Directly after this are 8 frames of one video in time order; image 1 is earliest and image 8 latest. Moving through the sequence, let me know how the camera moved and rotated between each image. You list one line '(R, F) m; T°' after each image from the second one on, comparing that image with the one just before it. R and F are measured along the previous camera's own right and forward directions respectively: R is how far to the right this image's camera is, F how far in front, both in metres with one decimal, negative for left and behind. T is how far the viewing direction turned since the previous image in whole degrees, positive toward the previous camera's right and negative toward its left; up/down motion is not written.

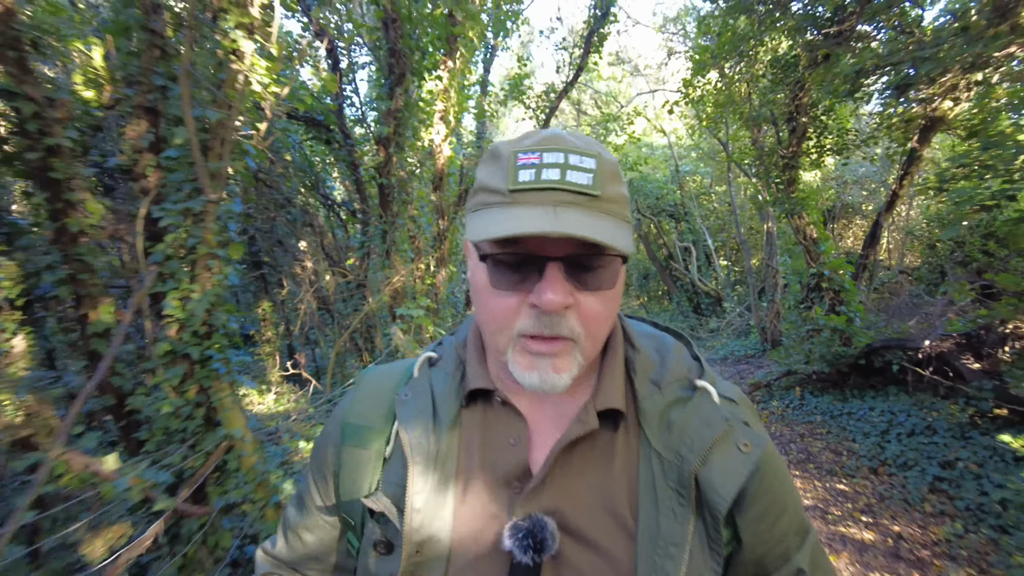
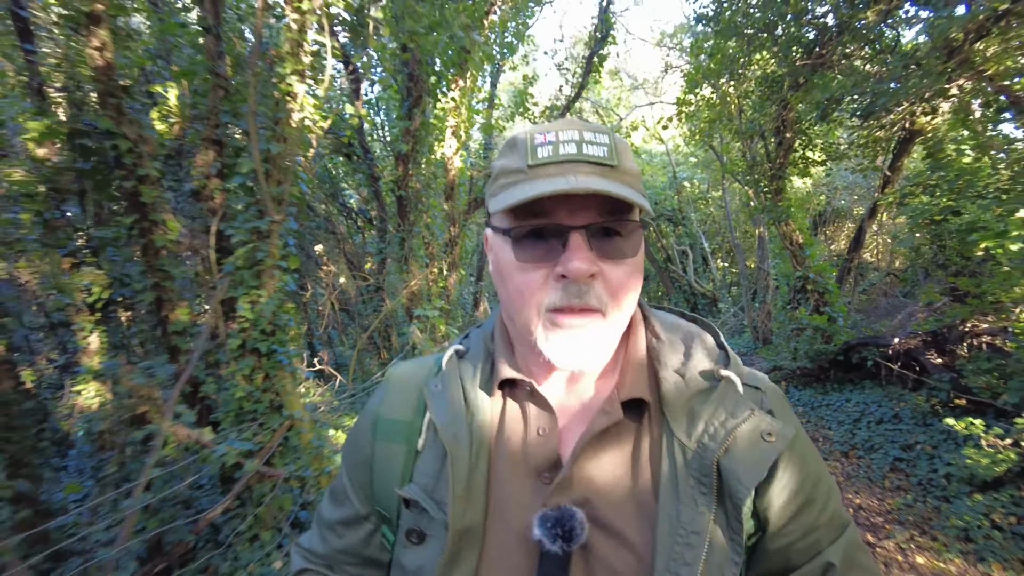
(-0.1, -0.6) m; 0°
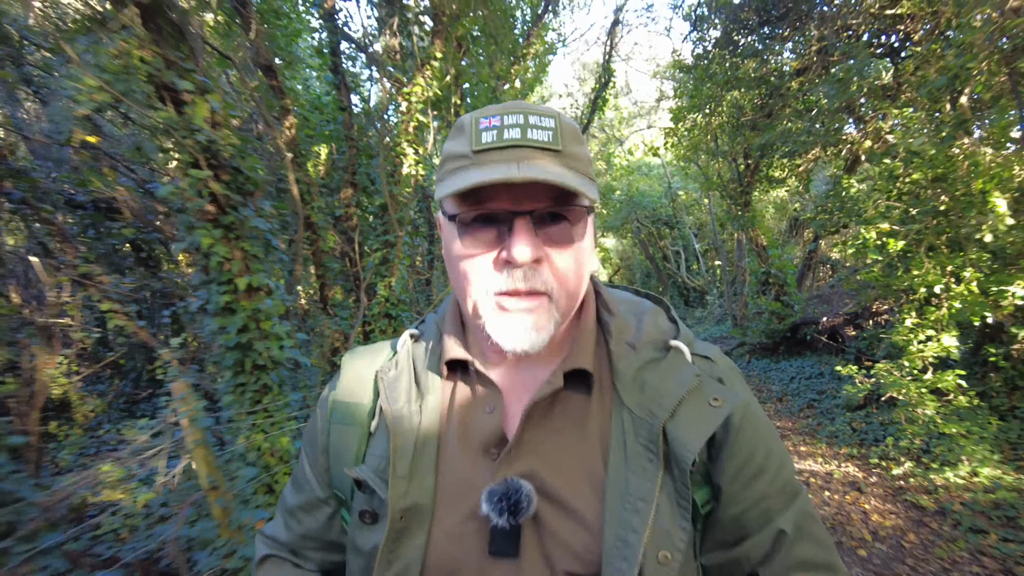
(-0.2, -2.0) m; -1°
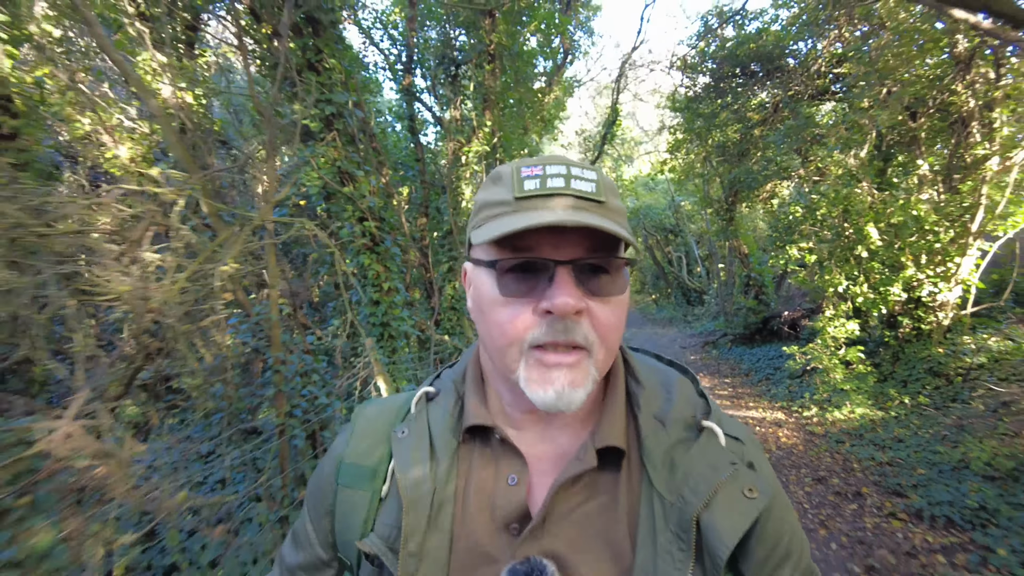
(-0.1, -2.1) m; -2°
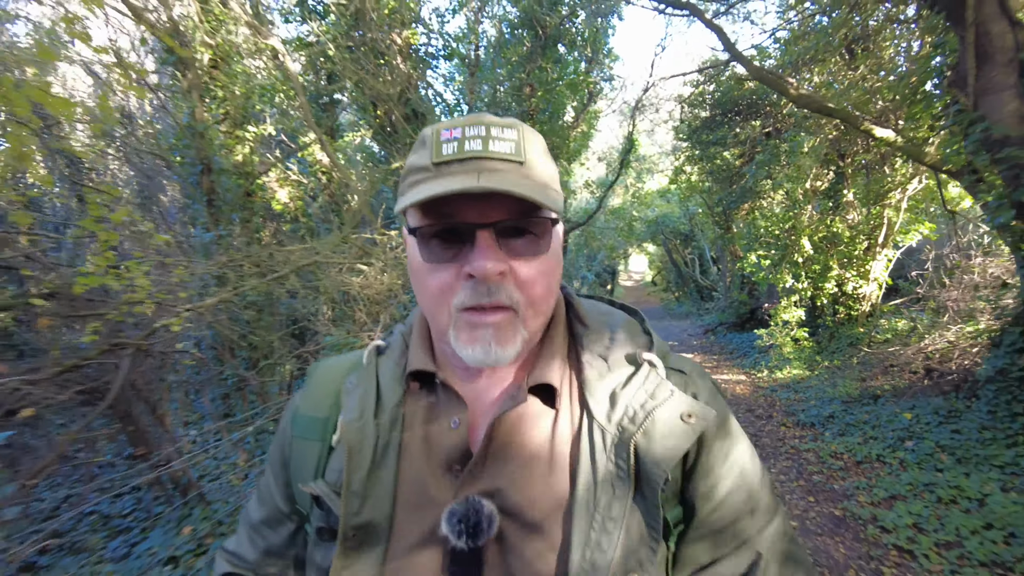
(0.0, -2.5) m; -3°
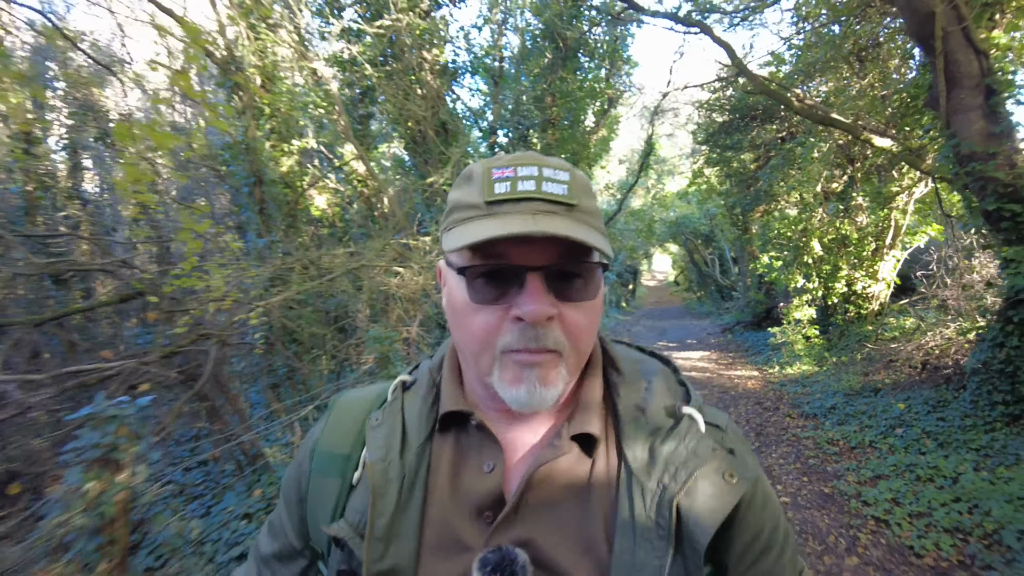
(0.0, -0.5) m; -2°
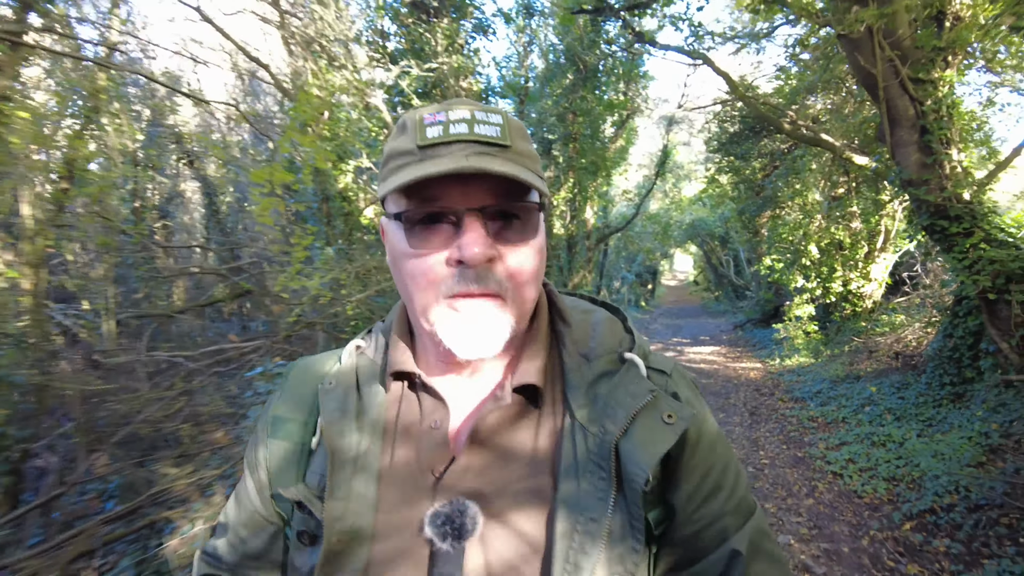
(-0.1, -1.0) m; -2°
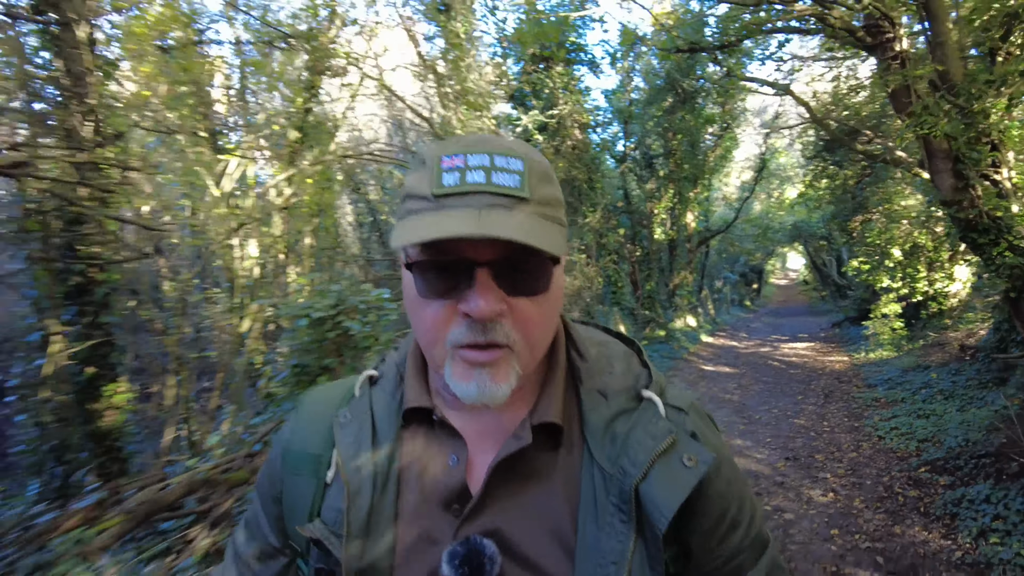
(0.0, -1.6) m; -9°
